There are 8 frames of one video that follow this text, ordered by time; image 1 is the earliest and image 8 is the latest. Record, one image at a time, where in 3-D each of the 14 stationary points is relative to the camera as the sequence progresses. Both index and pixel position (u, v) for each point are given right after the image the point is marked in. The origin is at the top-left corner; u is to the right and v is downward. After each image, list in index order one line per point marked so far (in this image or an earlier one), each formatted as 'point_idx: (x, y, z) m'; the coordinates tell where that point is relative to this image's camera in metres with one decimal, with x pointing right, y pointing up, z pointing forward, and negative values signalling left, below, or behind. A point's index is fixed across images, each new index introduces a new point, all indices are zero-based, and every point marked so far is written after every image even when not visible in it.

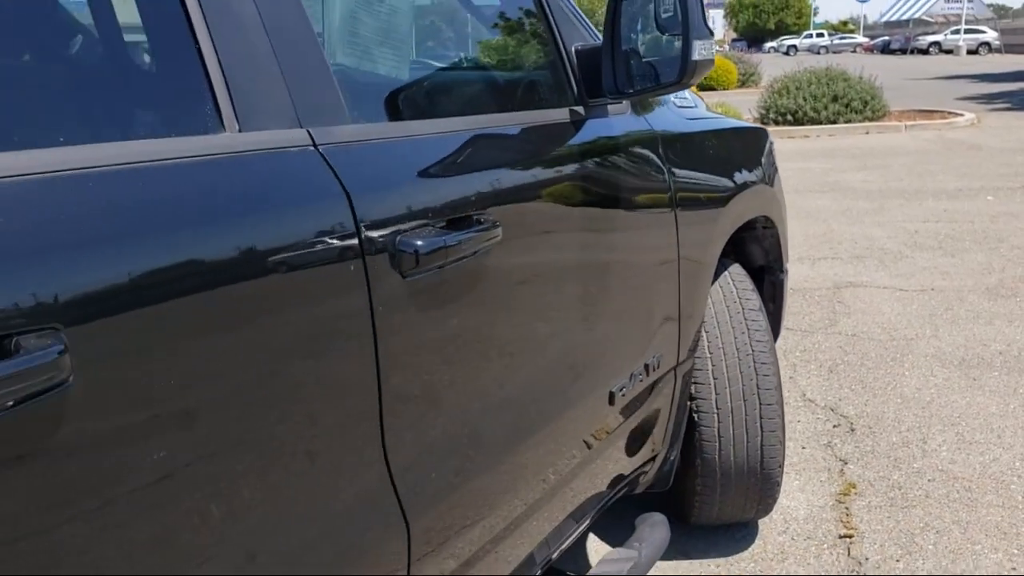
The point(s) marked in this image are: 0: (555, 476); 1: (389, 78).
0: (+0.1, -0.4, +1.8) m
1: (-0.2, +0.3, +1.5) m
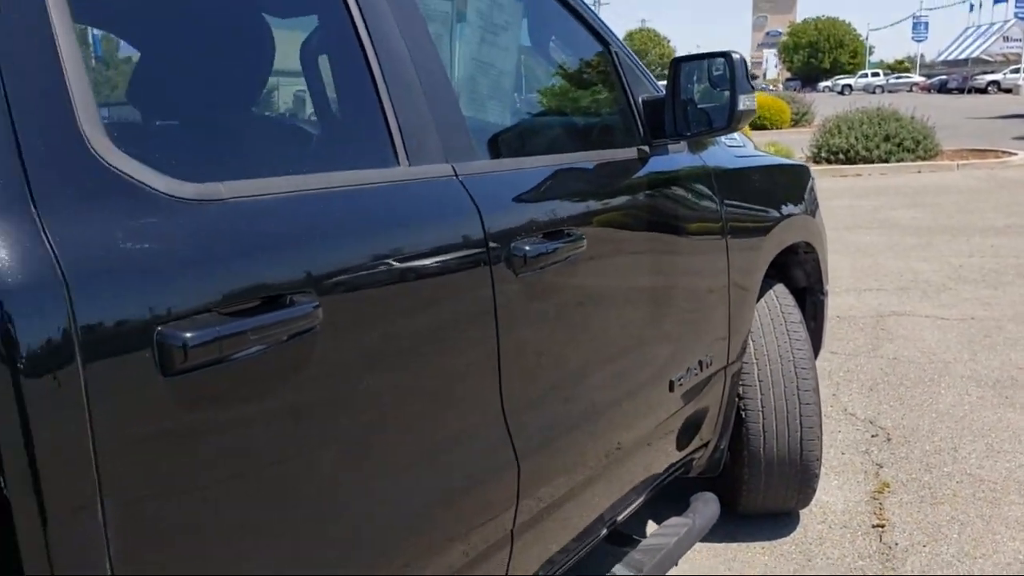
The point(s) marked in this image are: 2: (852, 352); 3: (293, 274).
0: (+0.3, -0.4, +2.2) m
1: (0.0, +0.3, +1.9) m
2: (+1.8, -0.3, +4.9) m
3: (-0.3, 0.0, +1.3) m
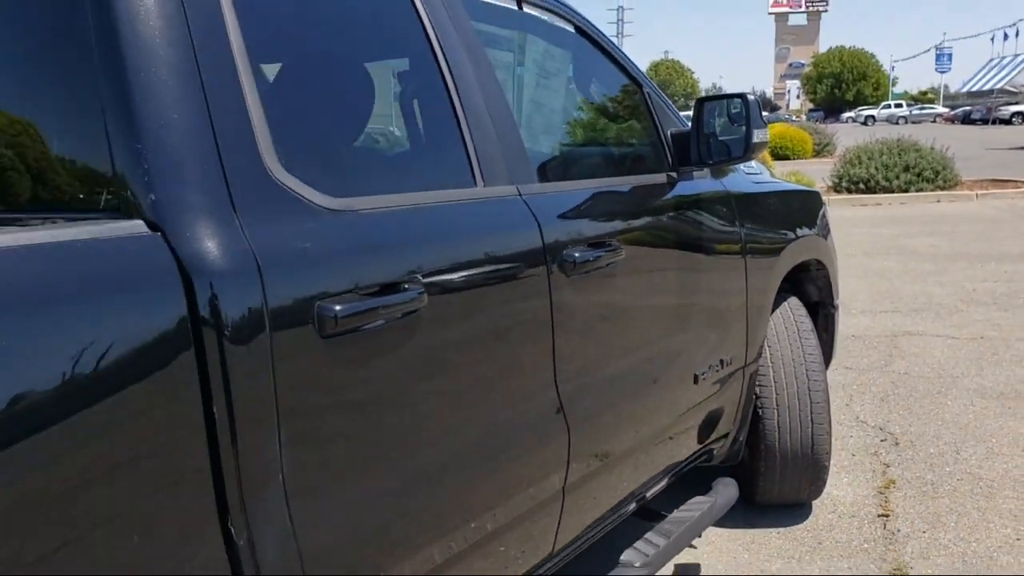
0: (+0.4, -0.4, +2.5) m
1: (+0.1, +0.3, +2.3) m
2: (+2.0, -0.4, +5.2) m
3: (-0.2, 0.0, +1.7) m
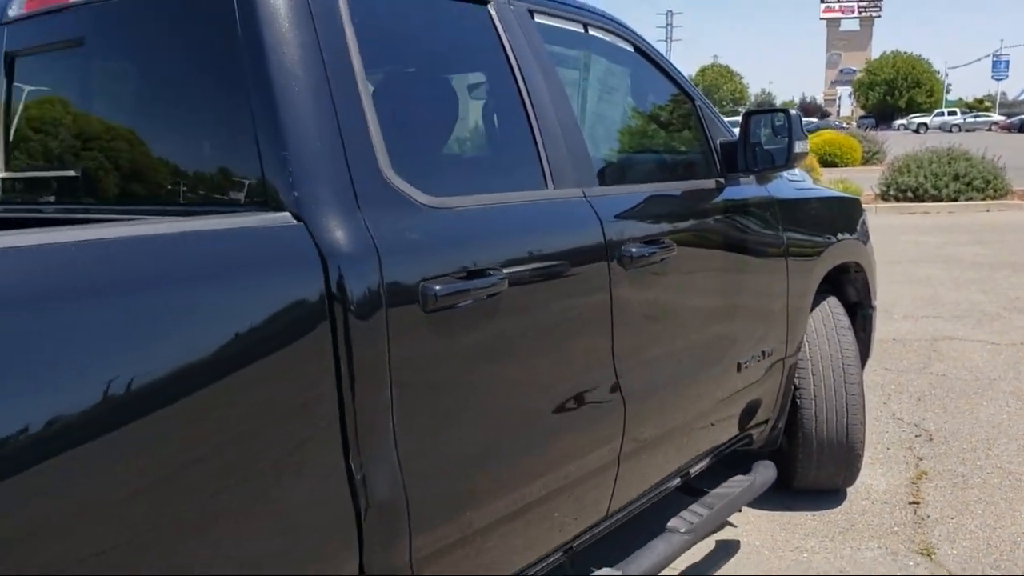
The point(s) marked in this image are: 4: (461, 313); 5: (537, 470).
0: (+0.6, -0.4, +2.8) m
1: (+0.3, +0.4, +2.6) m
2: (+2.3, -0.5, +5.4) m
3: (0.0, +0.1, +2.0) m
4: (-0.1, -0.1, +1.8) m
5: (+0.1, -0.4, +2.1) m
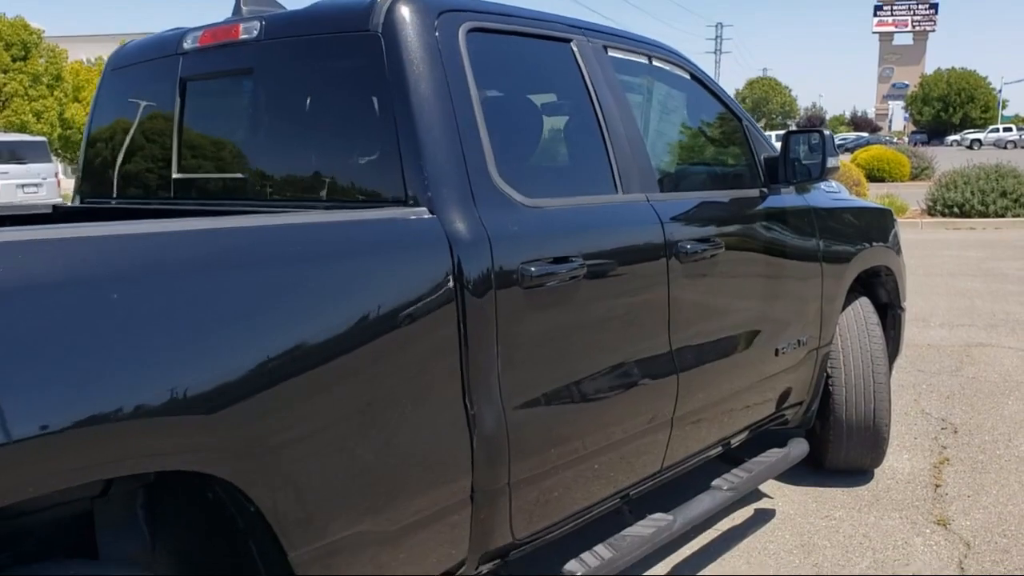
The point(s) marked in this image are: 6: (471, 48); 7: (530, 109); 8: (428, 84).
0: (+0.8, -0.4, +3.2) m
1: (+0.5, +0.4, +3.1) m
2: (+2.6, -0.5, +5.7) m
3: (+0.2, +0.1, +2.4) m
4: (+0.1, 0.0, +2.3) m
5: (+0.3, -0.4, +2.6) m
6: (-0.1, +0.6, +2.4) m
7: (+0.1, +0.5, +2.6) m
8: (-0.2, +0.5, +2.3) m
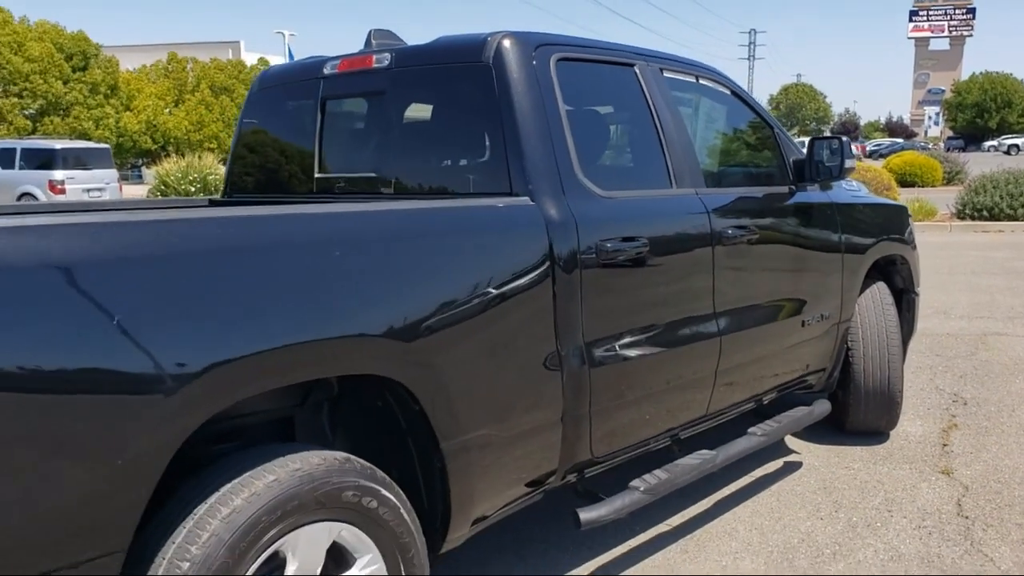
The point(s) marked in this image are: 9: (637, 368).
0: (+1.1, -0.3, +3.9) m
1: (+0.8, +0.5, +3.7) m
2: (+3.0, -0.5, +6.3) m
3: (+0.4, +0.2, +3.1) m
4: (+0.3, +0.1, +3.0) m
5: (+0.5, -0.3, +3.2) m
6: (+0.2, +0.7, +3.1) m
7: (+0.3, +0.6, +3.2) m
8: (0.0, +0.6, +2.9) m
9: (+0.4, -0.3, +3.1) m
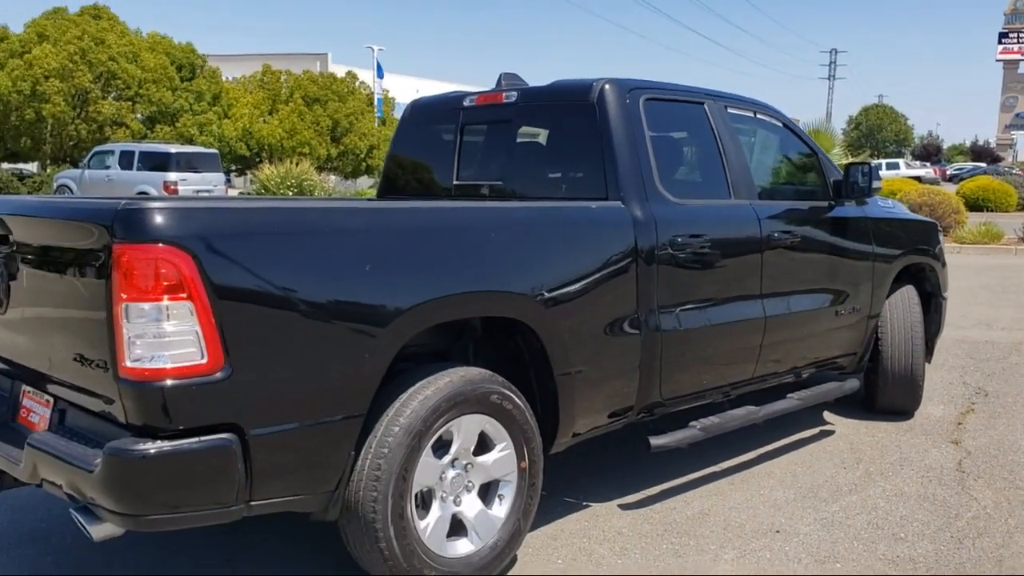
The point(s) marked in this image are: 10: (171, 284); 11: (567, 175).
0: (+1.5, -0.3, +4.8) m
1: (+1.3, +0.5, +4.6) m
2: (+3.6, -0.5, +7.0) m
3: (+0.8, +0.2, +4.0) m
4: (+0.7, +0.1, +3.9) m
5: (+0.9, -0.2, +4.2) m
6: (+0.6, +0.8, +4.1) m
7: (+0.8, +0.6, +4.2) m
8: (+0.5, +0.7, +3.9) m
9: (+0.8, -0.2, +4.0) m
10: (-0.9, 0.0, +2.5) m
11: (+0.2, +0.5, +4.0) m
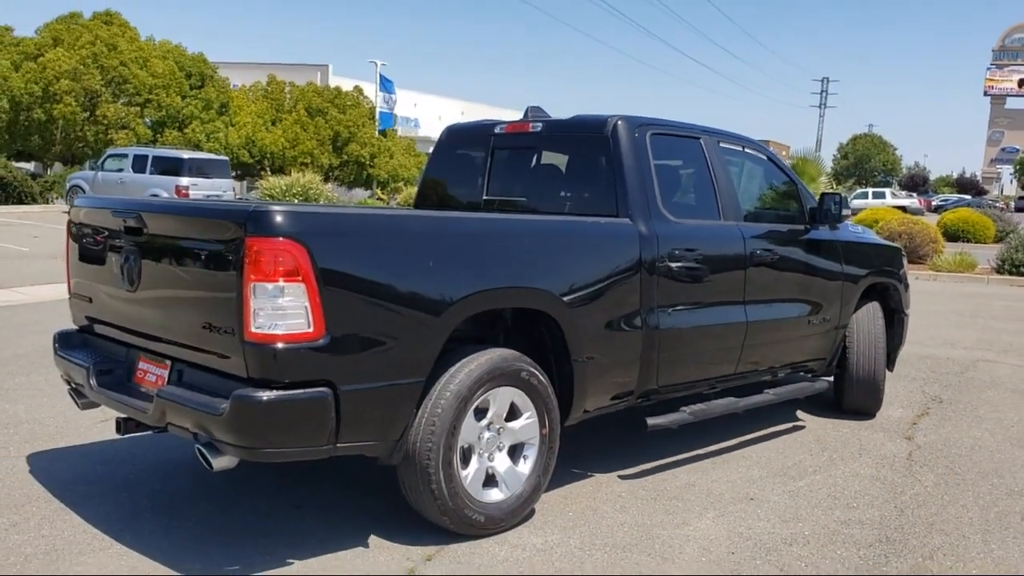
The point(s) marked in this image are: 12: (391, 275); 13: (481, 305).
0: (+1.6, -0.3, +5.5) m
1: (+1.4, +0.4, +5.4) m
2: (+3.6, -0.7, +7.8) m
3: (+0.9, +0.2, +4.8) m
4: (+0.9, +0.1, +4.7) m
5: (+1.0, -0.3, +4.9) m
6: (+0.7, +0.8, +4.8) m
7: (+0.9, +0.6, +5.0) m
8: (+0.6, +0.6, +4.6) m
9: (+0.9, -0.2, +4.8) m
10: (-0.8, +0.1, +3.2) m
11: (+0.4, +0.5, +4.8) m
12: (-0.4, +0.1, +3.5) m
13: (-0.1, -0.1, +3.7) m
